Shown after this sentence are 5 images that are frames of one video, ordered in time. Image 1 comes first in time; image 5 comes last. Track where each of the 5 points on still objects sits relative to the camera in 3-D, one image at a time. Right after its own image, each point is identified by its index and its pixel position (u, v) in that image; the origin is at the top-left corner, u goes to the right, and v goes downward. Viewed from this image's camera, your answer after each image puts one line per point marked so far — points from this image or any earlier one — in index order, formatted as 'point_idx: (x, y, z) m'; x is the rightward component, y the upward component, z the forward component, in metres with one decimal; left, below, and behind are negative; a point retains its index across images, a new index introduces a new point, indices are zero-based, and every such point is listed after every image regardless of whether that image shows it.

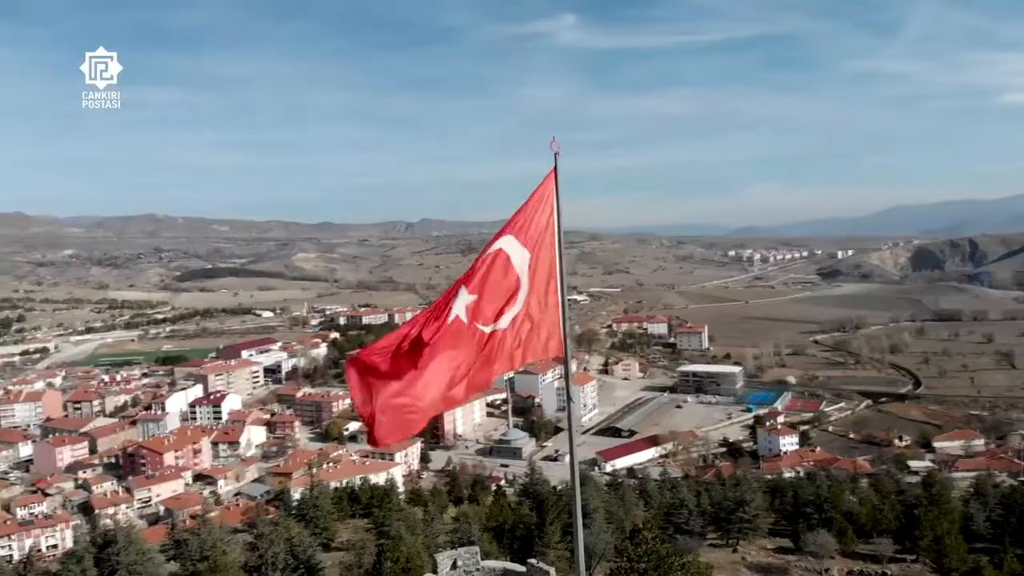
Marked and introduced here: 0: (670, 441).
0: (+2.5, -2.4, +15.2) m
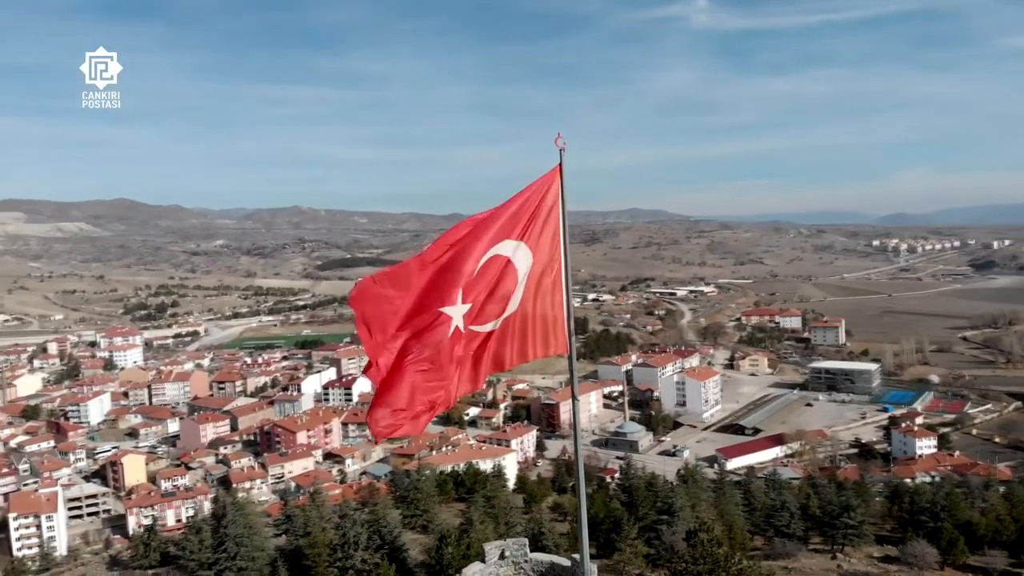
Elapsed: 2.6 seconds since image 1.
0: (+4.2, -2.2, +14.6) m
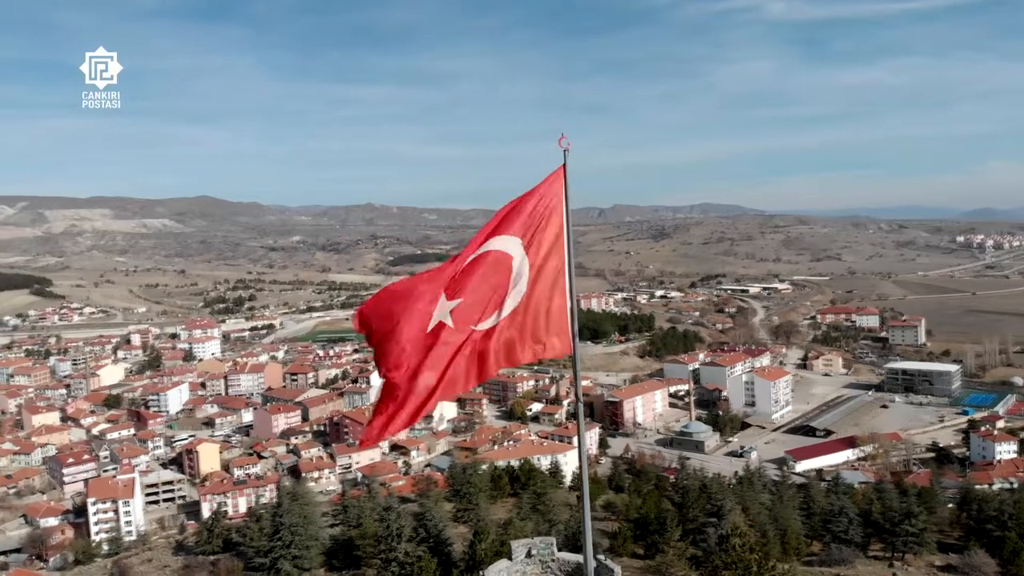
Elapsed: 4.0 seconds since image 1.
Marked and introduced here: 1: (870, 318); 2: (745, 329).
0: (+5.1, -2.2, +14.1) m
1: (+7.2, -0.6, +19.7) m
2: (+4.7, -0.8, +19.7) m
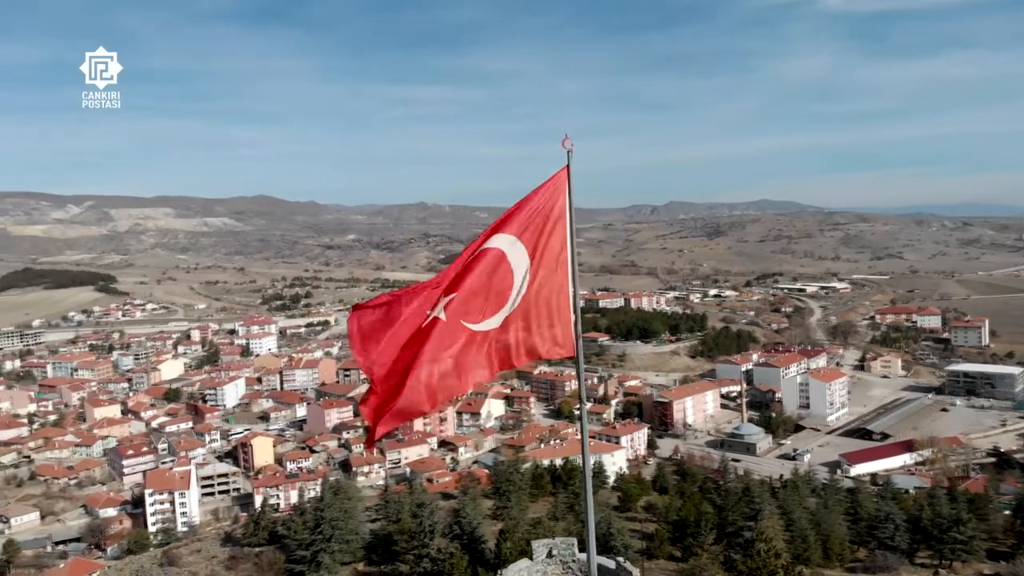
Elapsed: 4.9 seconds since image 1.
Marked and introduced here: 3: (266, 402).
0: (+5.7, -2.2, +13.6) m
1: (+8.2, -0.6, +19.1) m
2: (+5.7, -0.8, +19.2) m
3: (-4.4, -2.1, +17.8) m
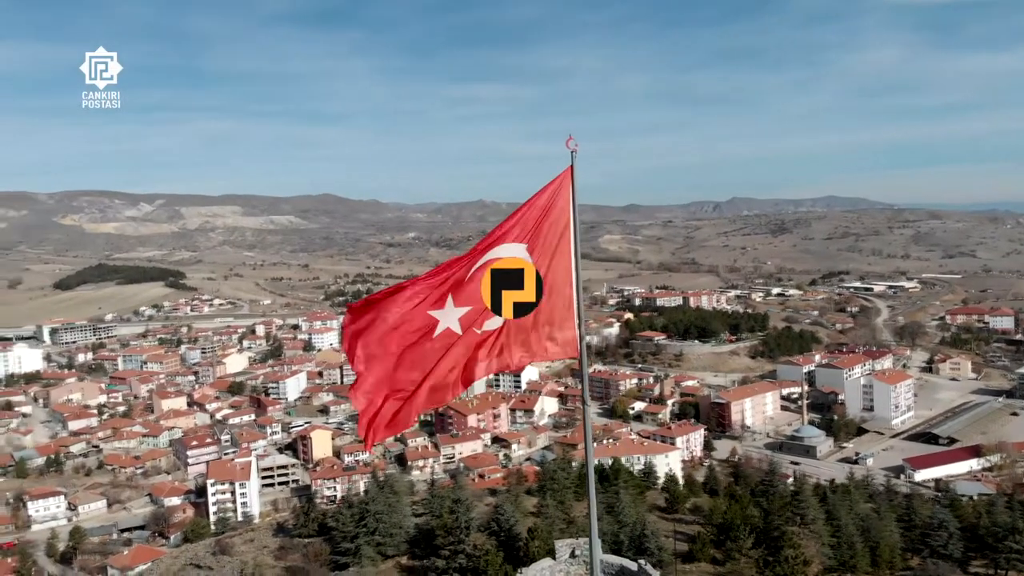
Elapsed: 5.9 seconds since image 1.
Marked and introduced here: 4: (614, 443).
0: (+6.4, -2.2, +13.1) m
1: (+9.4, -0.6, +18.3) m
2: (+6.9, -0.8, +18.7) m
3: (-3.4, -2.0, +18.1) m
4: (+1.4, -2.2, +14.2) m
